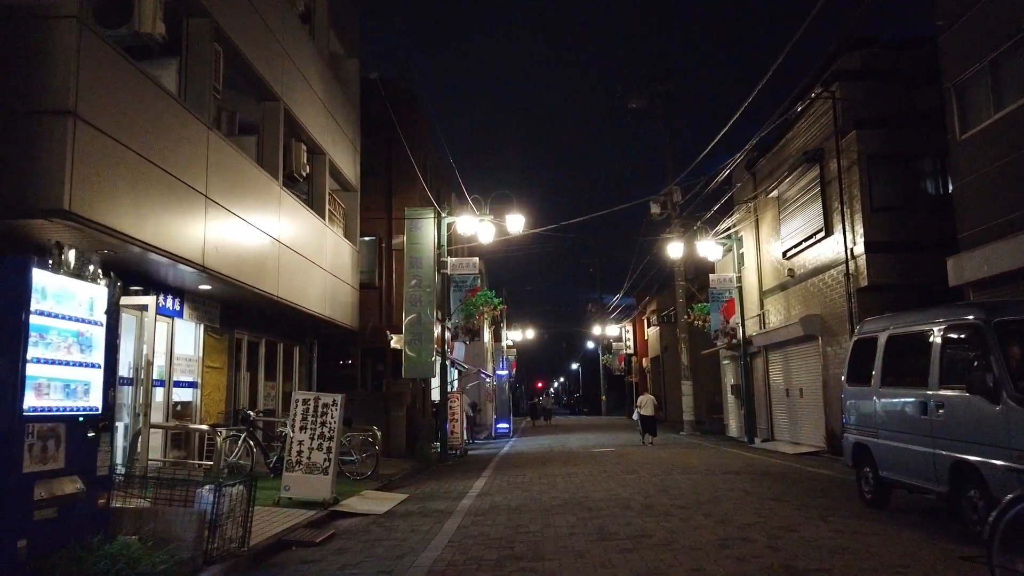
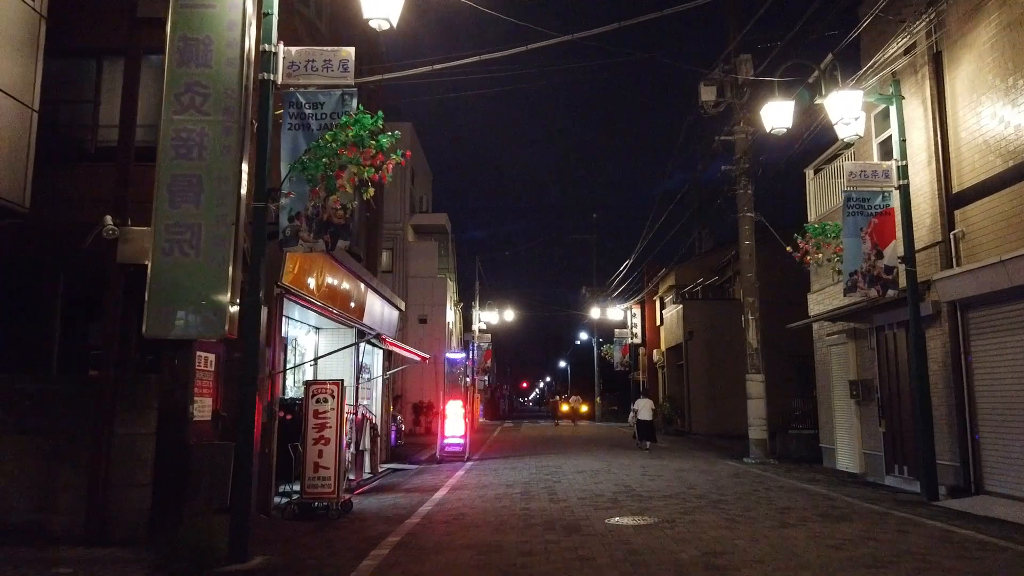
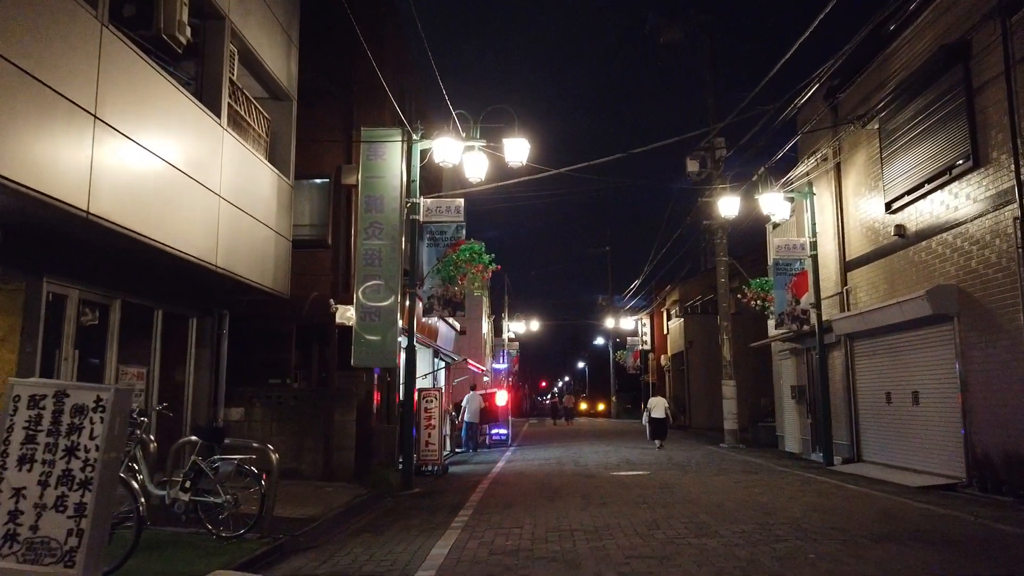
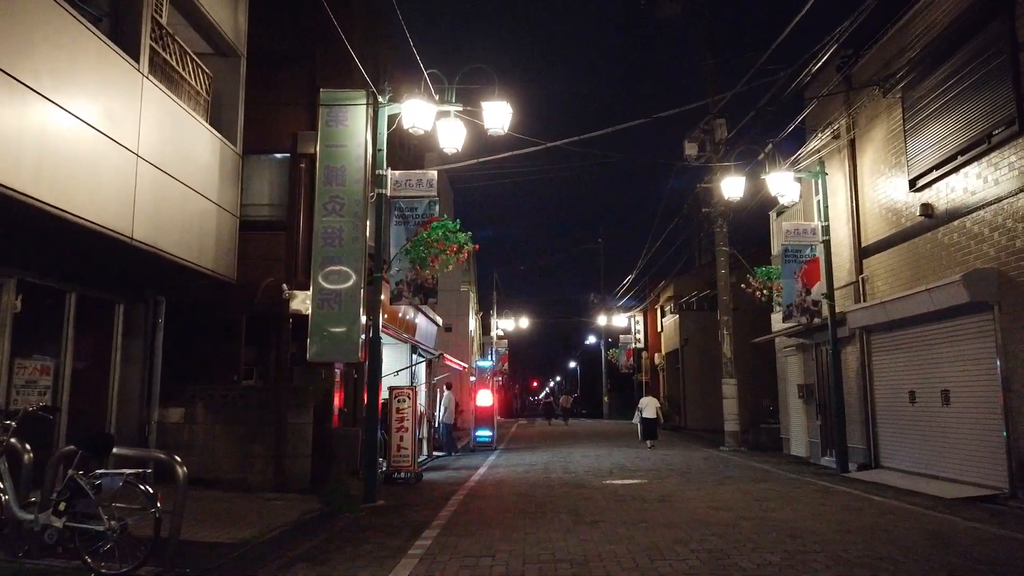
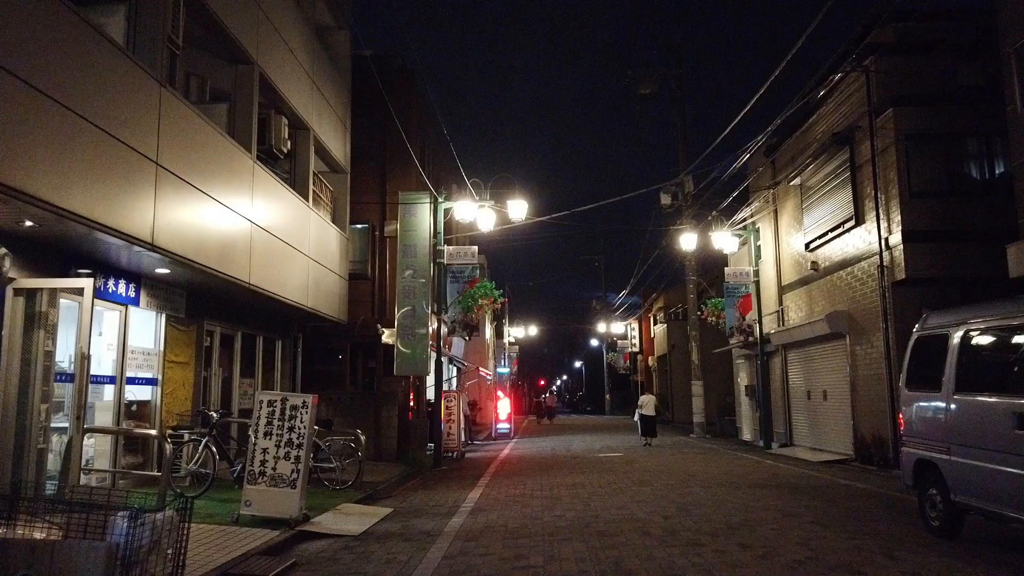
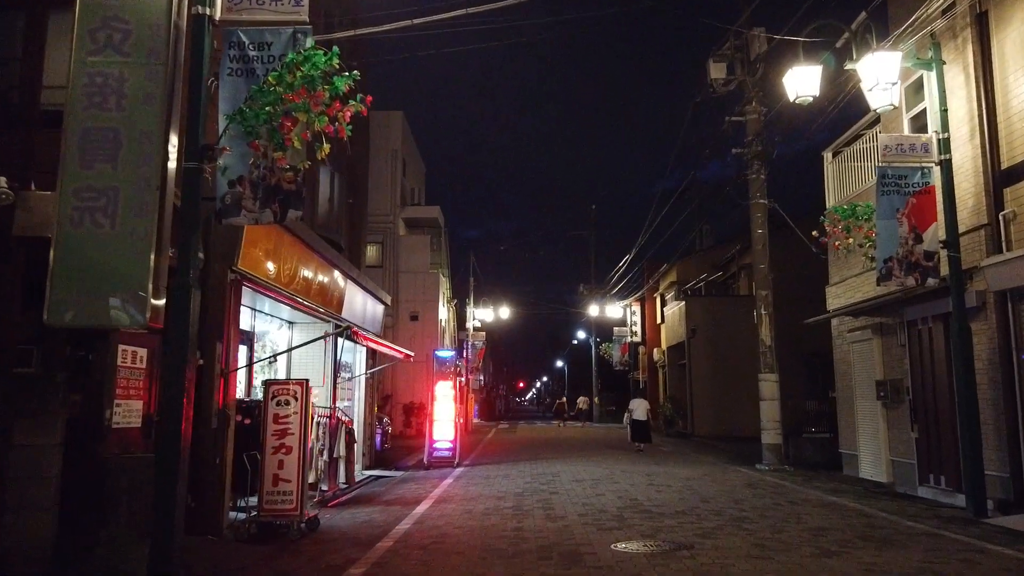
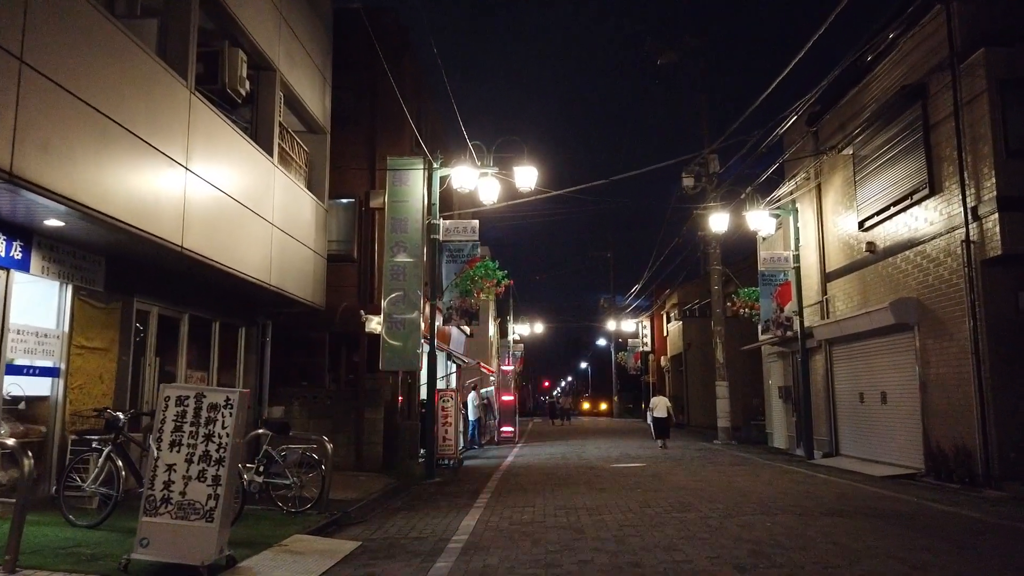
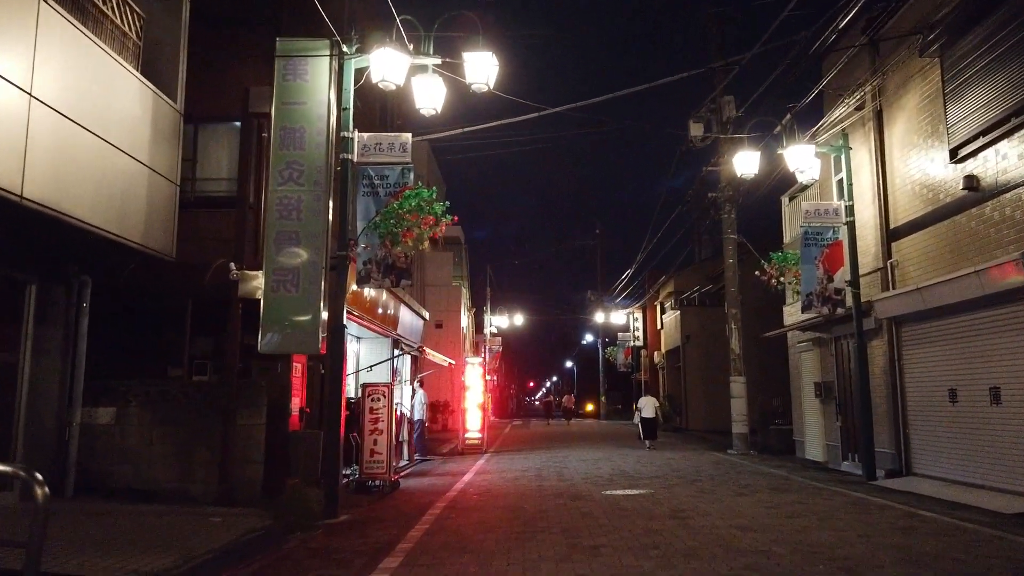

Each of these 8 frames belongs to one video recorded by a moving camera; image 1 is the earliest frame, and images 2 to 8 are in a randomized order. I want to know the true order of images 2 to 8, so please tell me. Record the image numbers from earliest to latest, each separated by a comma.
5, 7, 3, 4, 8, 2, 6
